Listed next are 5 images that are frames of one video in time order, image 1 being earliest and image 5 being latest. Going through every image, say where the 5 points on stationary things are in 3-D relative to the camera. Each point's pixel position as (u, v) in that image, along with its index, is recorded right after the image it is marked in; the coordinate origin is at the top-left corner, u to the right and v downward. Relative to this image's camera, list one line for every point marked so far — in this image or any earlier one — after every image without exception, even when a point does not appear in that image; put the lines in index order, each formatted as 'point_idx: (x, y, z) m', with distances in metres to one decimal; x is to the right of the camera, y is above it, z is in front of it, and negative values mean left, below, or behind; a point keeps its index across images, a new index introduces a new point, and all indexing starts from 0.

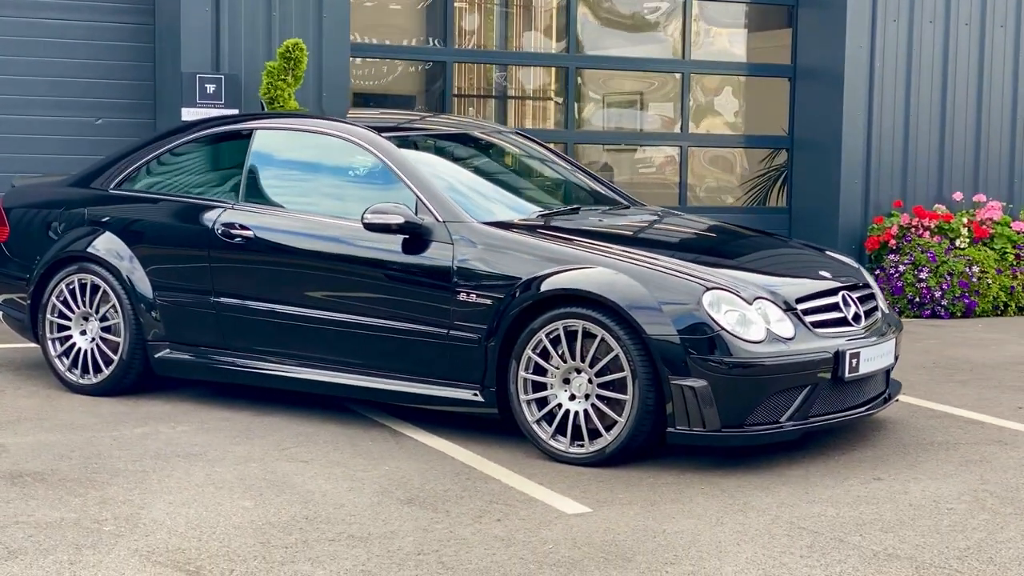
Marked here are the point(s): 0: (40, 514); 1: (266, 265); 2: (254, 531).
0: (-1.6, -0.7, +4.4) m
1: (-1.2, +0.1, +6.3) m
2: (-0.8, -0.8, +4.3) m
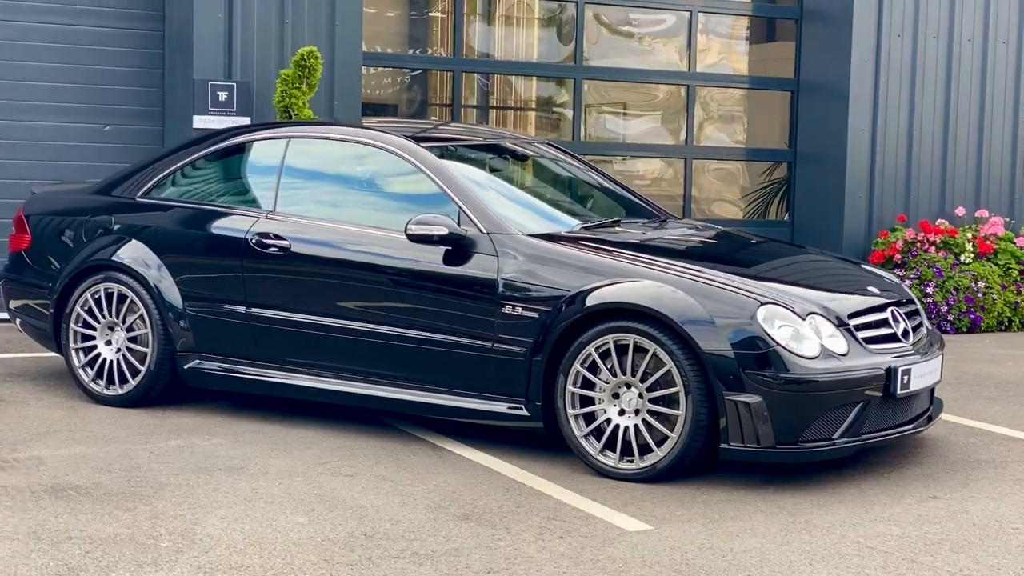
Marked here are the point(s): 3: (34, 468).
0: (-1.4, -0.8, +4.3) m
1: (-1.0, +0.1, +6.2) m
2: (-0.6, -0.8, +4.2) m
3: (-1.9, -0.7, +5.2) m
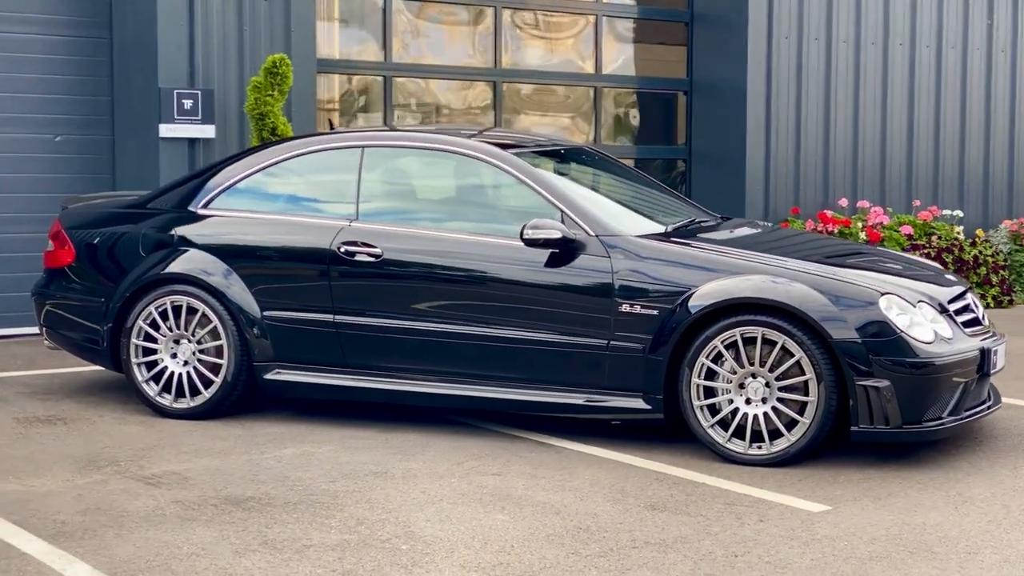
0: (-0.6, -0.8, +4.4) m
1: (-0.6, 0.0, +6.3) m
2: (+0.1, -0.8, +4.3) m
3: (-1.3, -0.8, +5.1) m
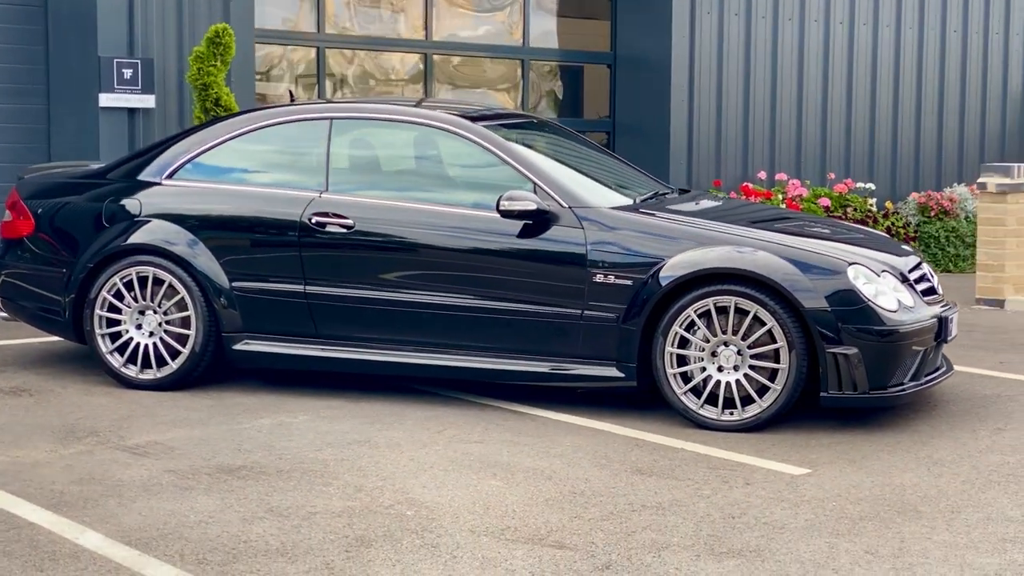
0: (-0.6, -0.7, +4.4) m
1: (-0.7, +0.2, +6.3) m
2: (+0.1, -0.7, +4.4) m
3: (-1.3, -0.6, +5.2) m
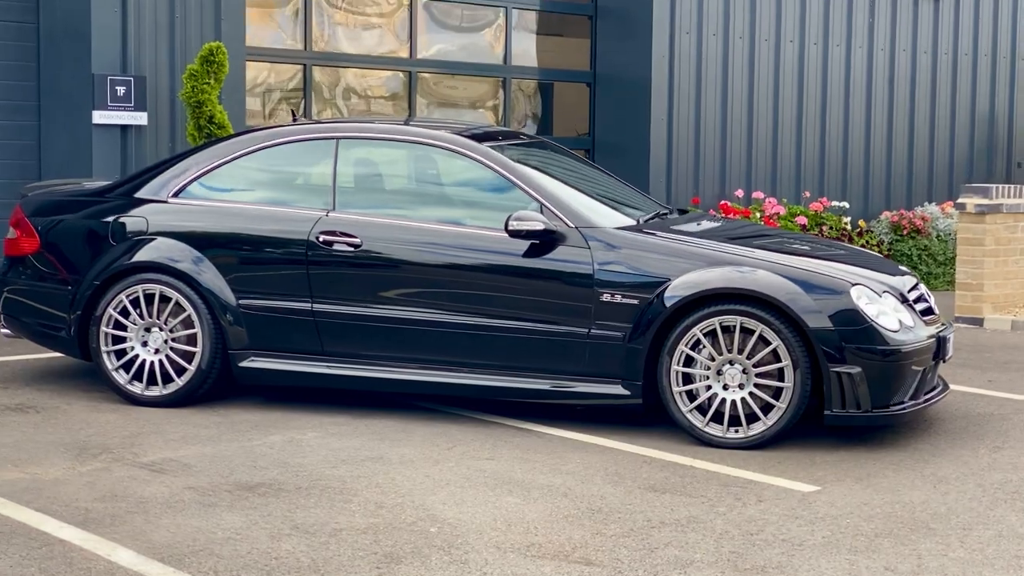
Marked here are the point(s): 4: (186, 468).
0: (-0.6, -0.8, +4.5) m
1: (-0.7, +0.1, +6.4) m
2: (+0.2, -0.8, +4.5) m
3: (-1.3, -0.7, +5.2) m
4: (-1.3, -0.7, +5.2) m
